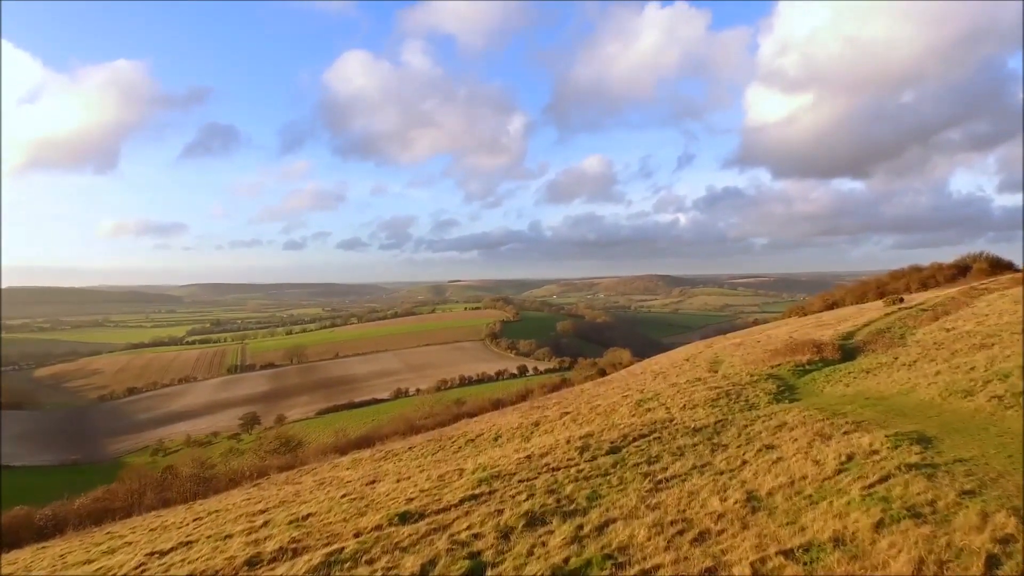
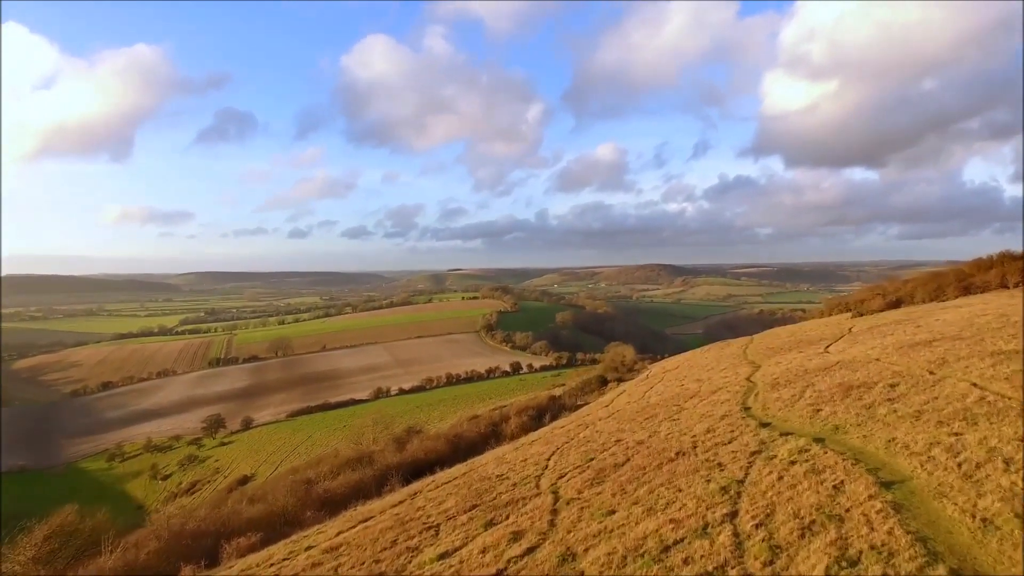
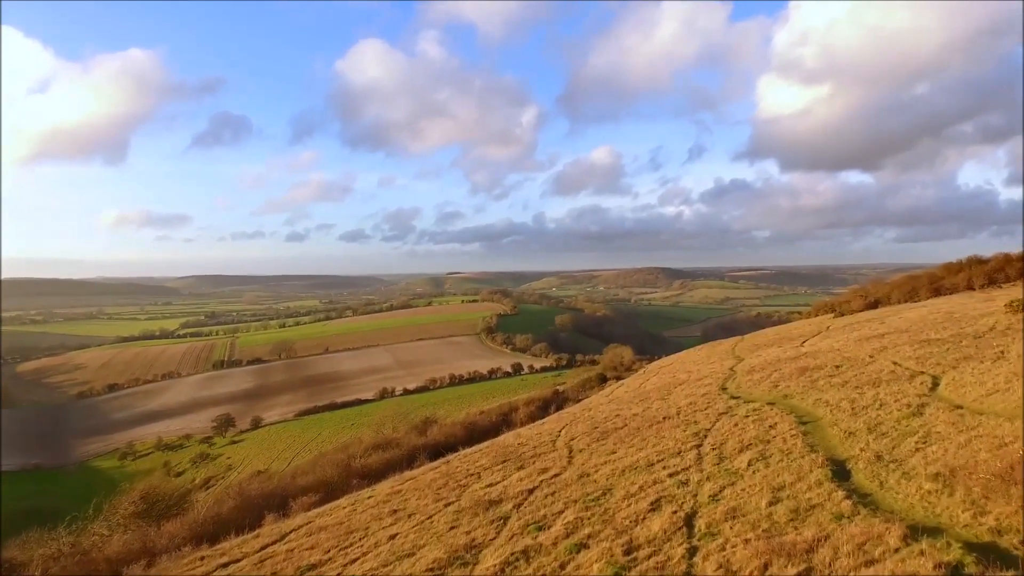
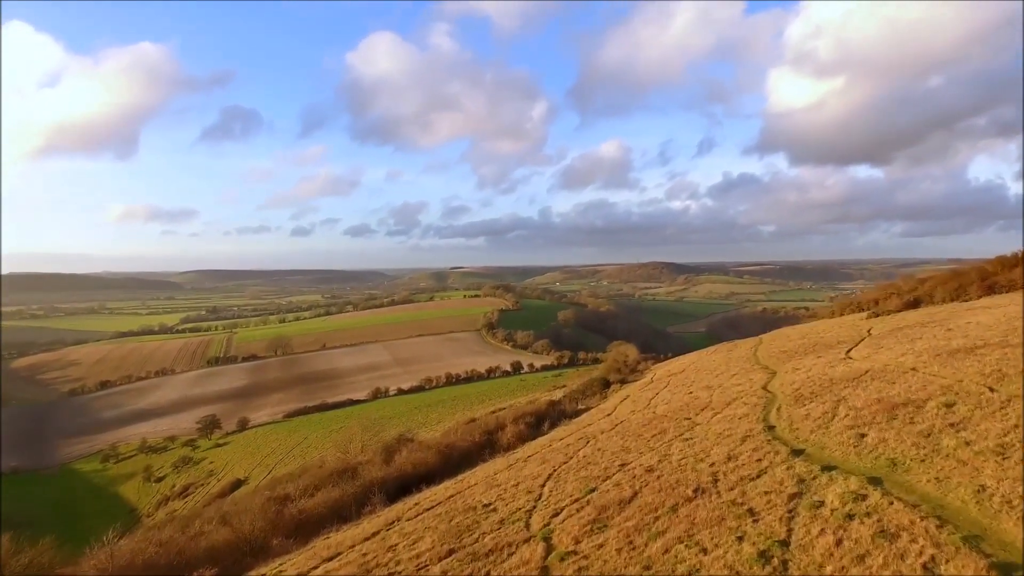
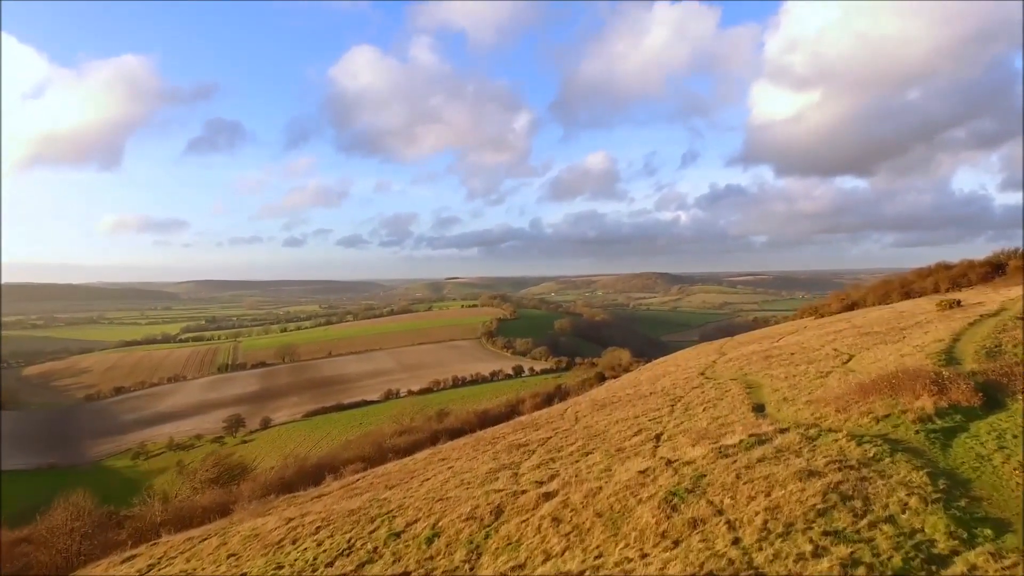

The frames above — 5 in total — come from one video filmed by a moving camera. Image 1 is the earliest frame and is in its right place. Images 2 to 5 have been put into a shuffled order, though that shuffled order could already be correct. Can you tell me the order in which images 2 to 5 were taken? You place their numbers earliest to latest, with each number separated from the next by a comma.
5, 3, 2, 4
